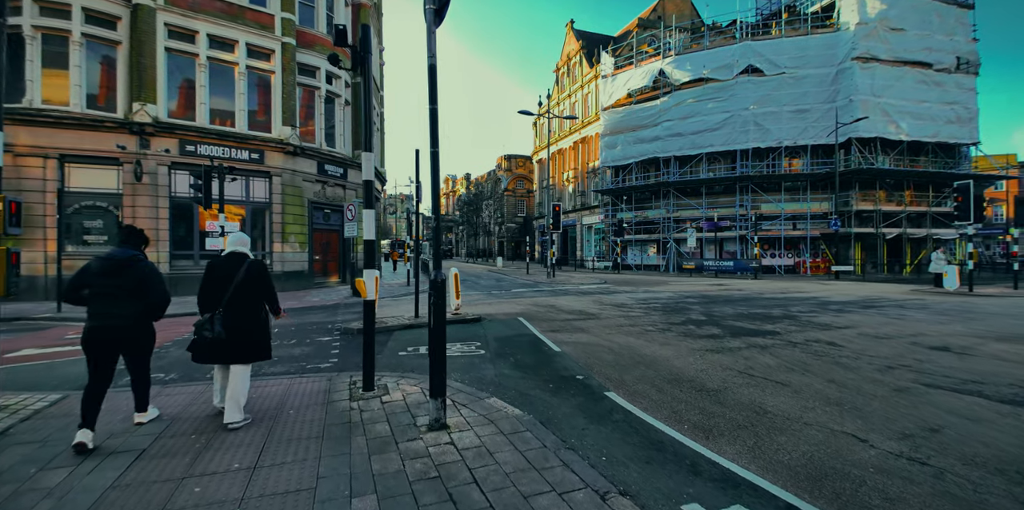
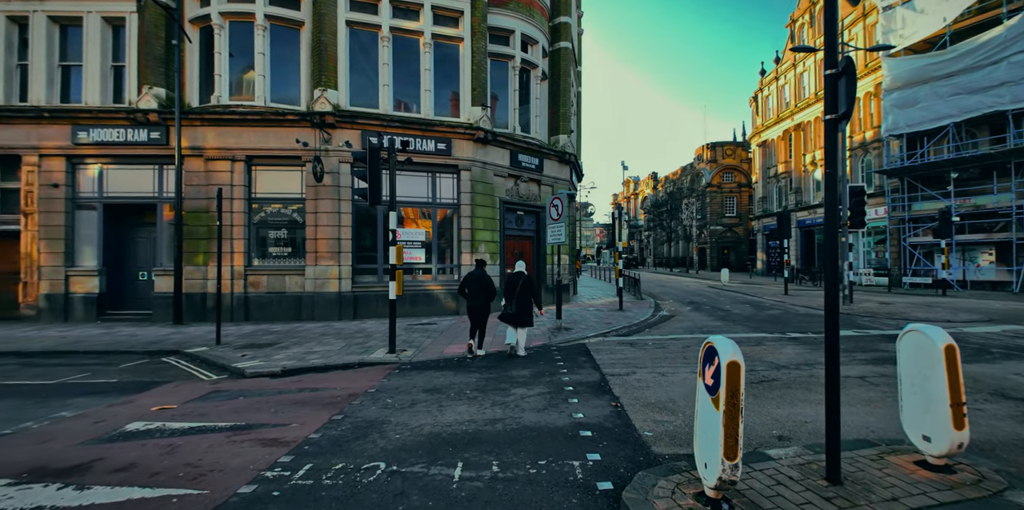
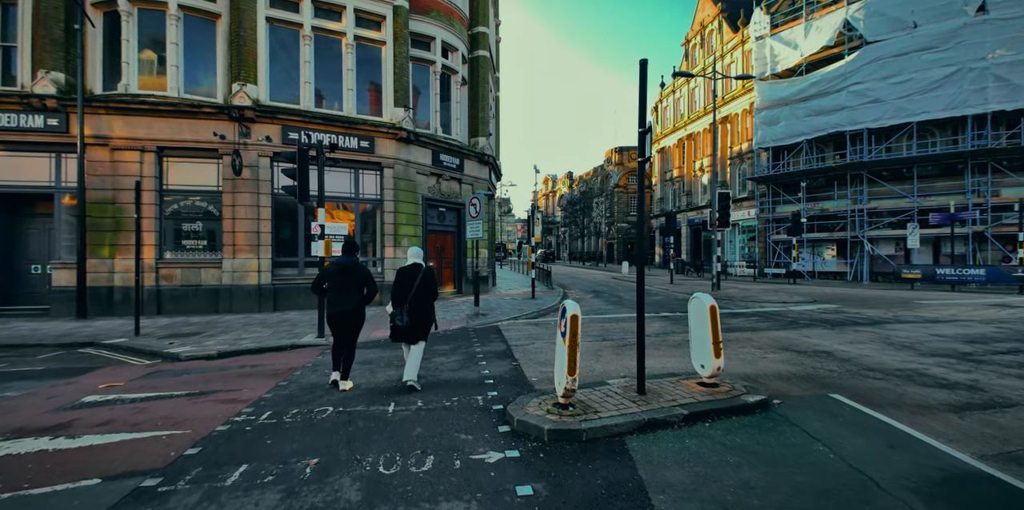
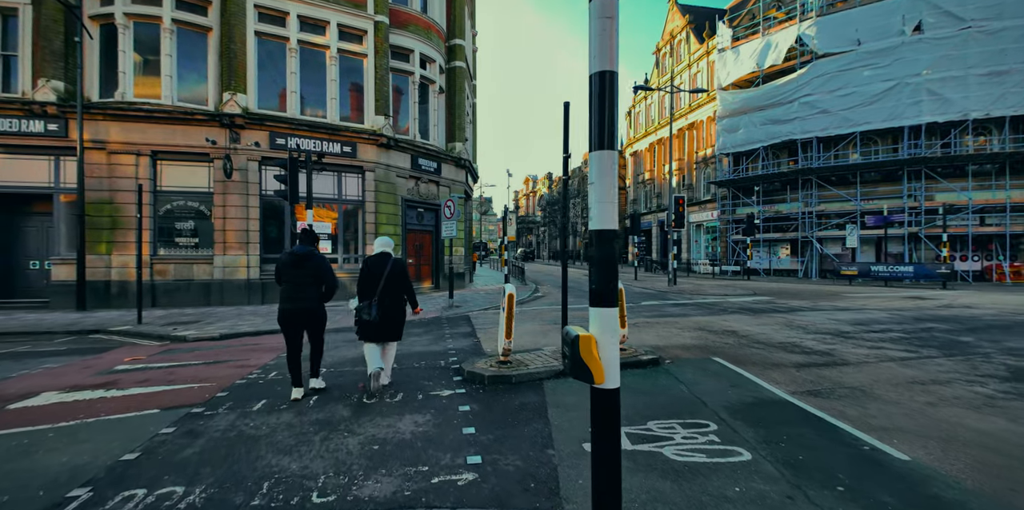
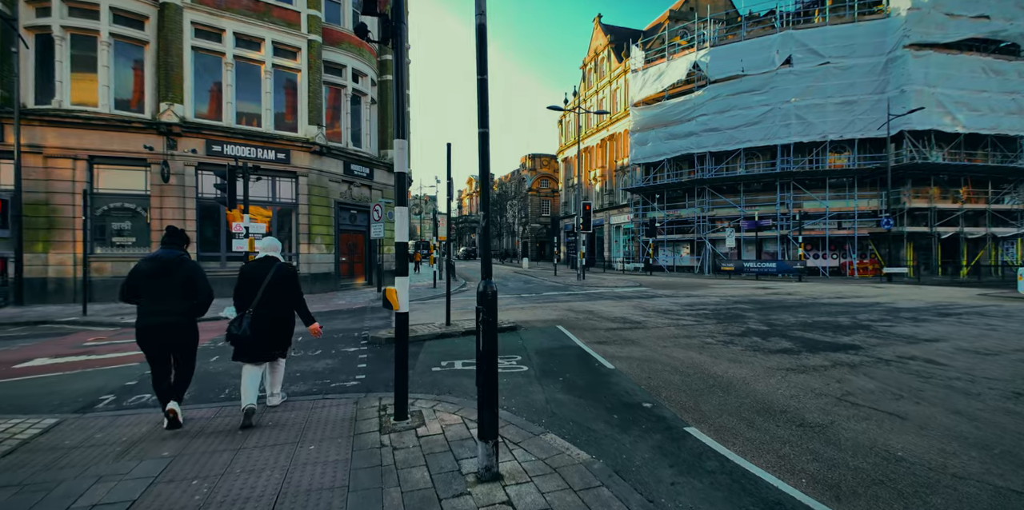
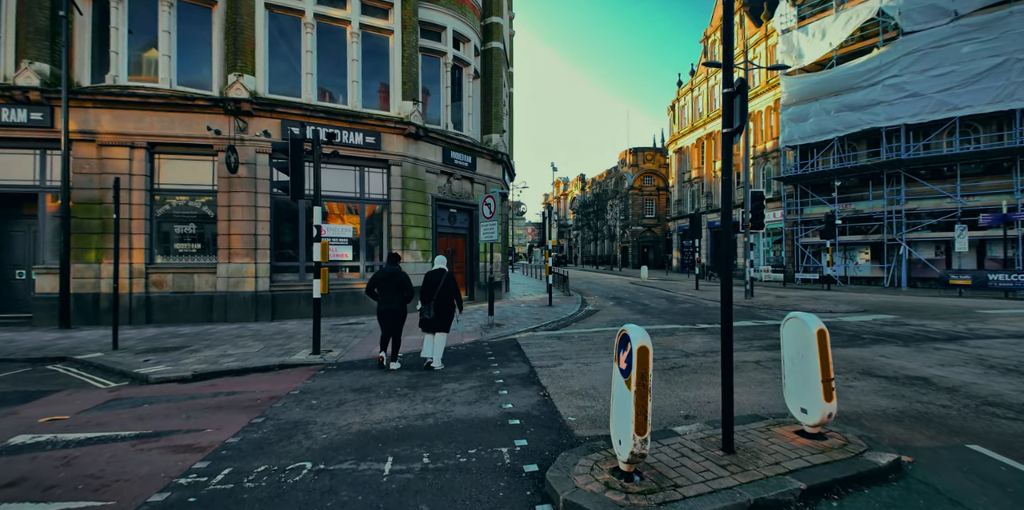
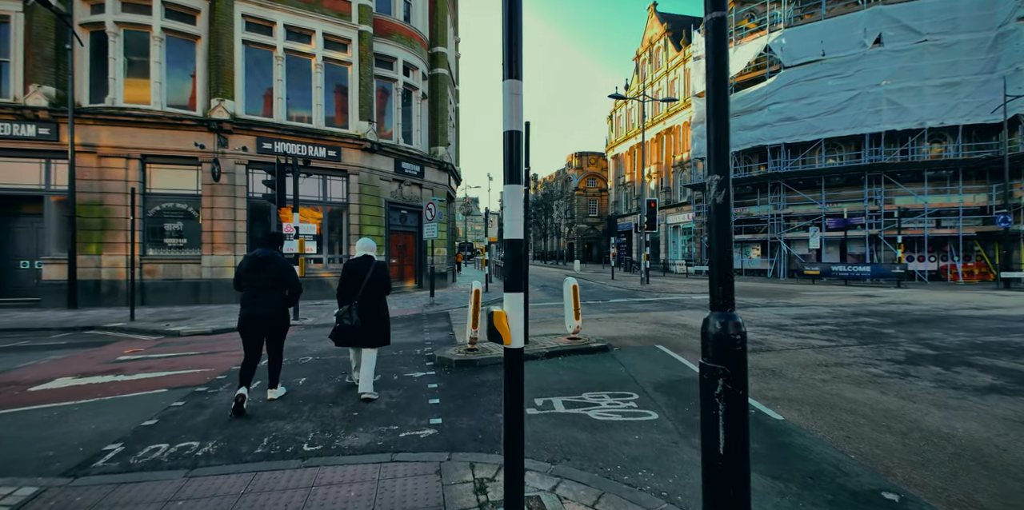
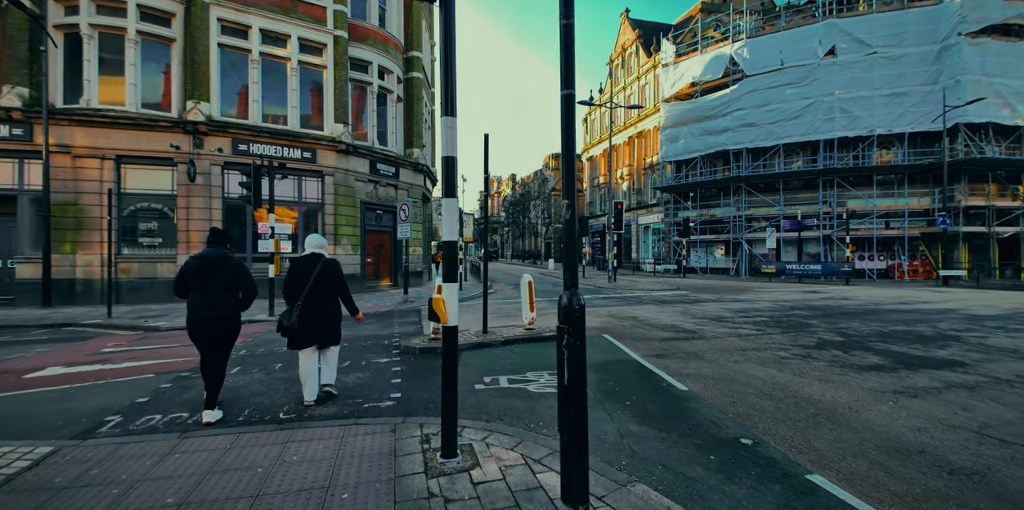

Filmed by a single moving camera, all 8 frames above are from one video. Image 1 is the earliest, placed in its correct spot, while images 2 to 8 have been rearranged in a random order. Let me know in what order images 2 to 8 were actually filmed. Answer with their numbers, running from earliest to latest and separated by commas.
5, 8, 7, 4, 3, 6, 2
